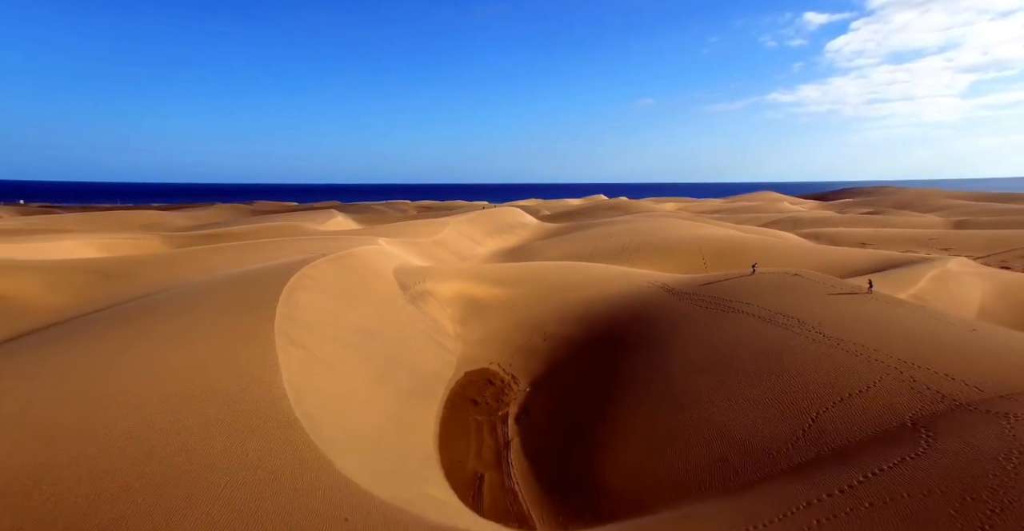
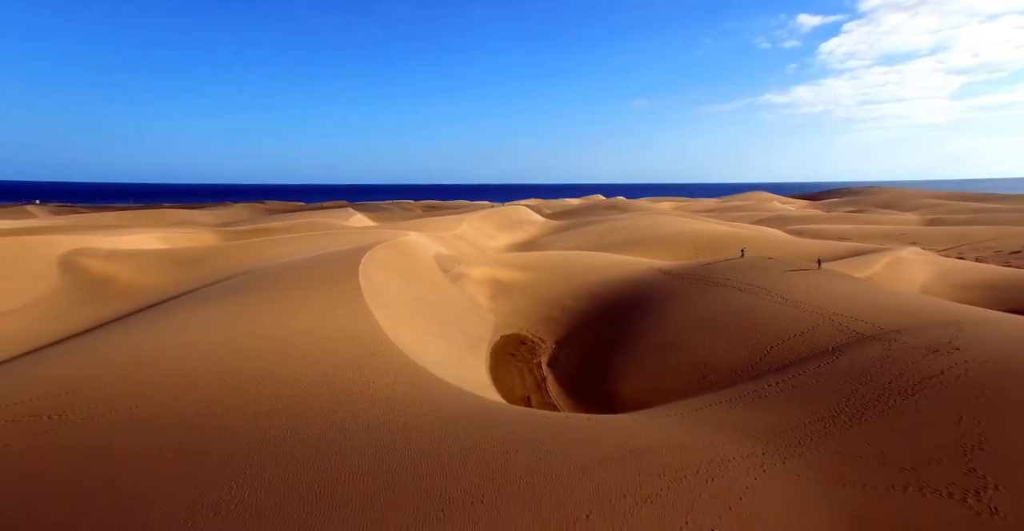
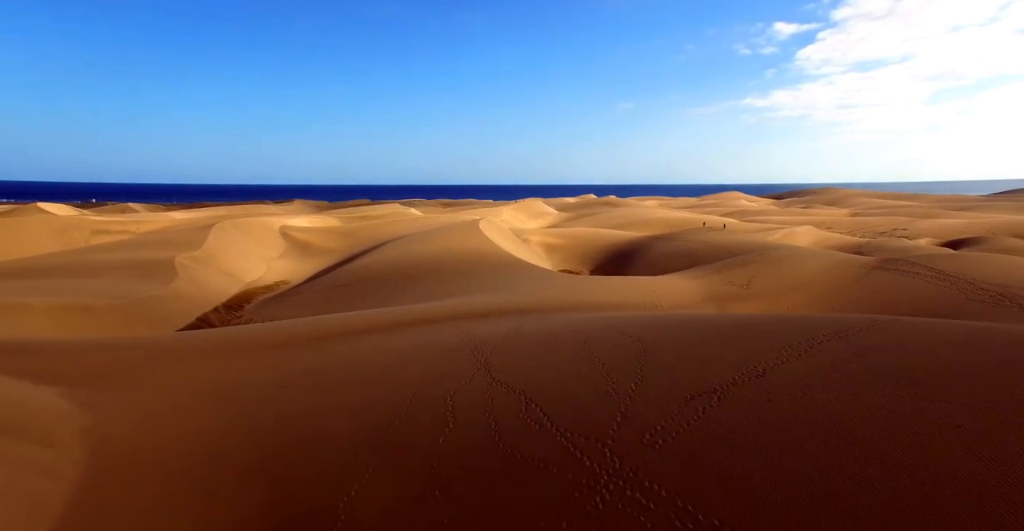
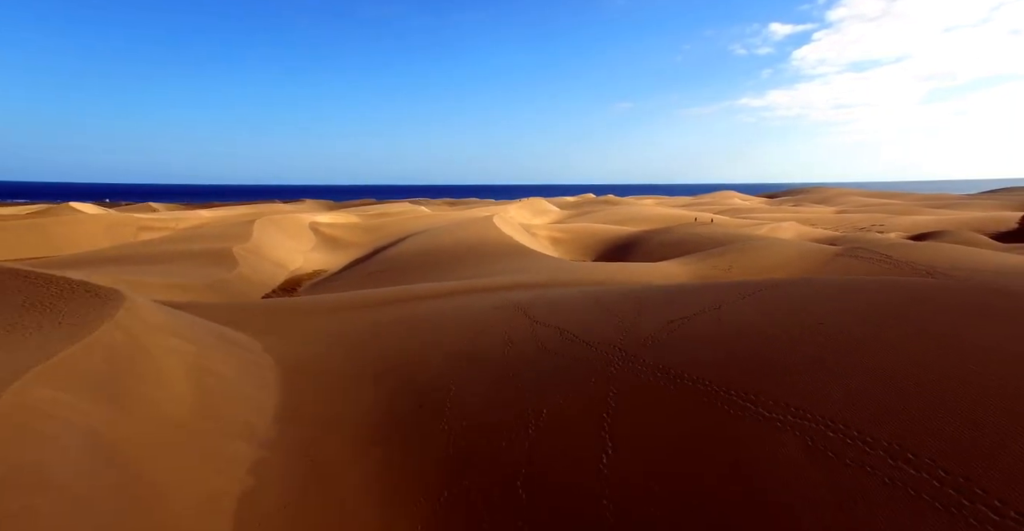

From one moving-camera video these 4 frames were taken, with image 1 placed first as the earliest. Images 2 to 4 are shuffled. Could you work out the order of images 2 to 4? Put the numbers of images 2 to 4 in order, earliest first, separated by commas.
2, 3, 4
